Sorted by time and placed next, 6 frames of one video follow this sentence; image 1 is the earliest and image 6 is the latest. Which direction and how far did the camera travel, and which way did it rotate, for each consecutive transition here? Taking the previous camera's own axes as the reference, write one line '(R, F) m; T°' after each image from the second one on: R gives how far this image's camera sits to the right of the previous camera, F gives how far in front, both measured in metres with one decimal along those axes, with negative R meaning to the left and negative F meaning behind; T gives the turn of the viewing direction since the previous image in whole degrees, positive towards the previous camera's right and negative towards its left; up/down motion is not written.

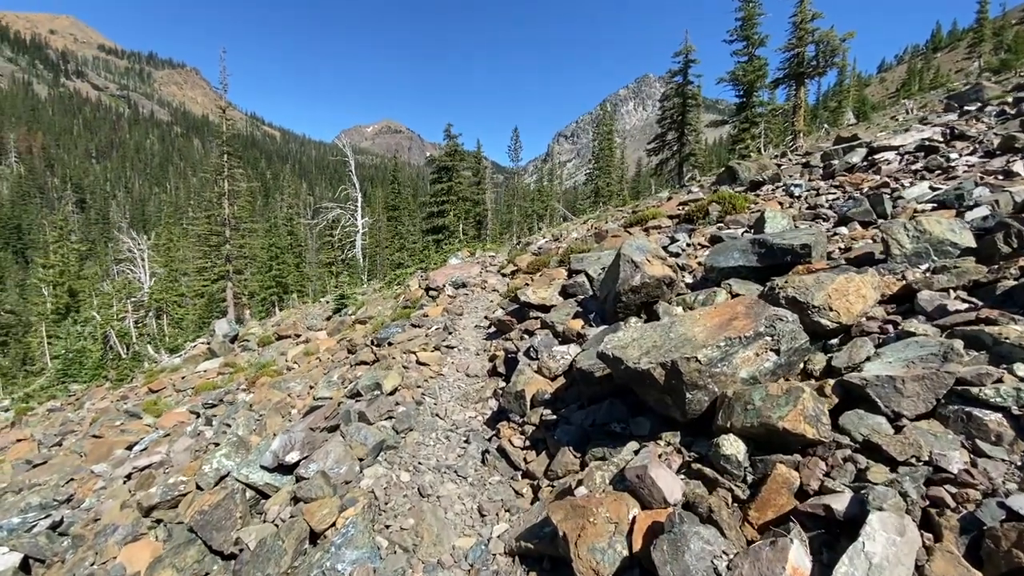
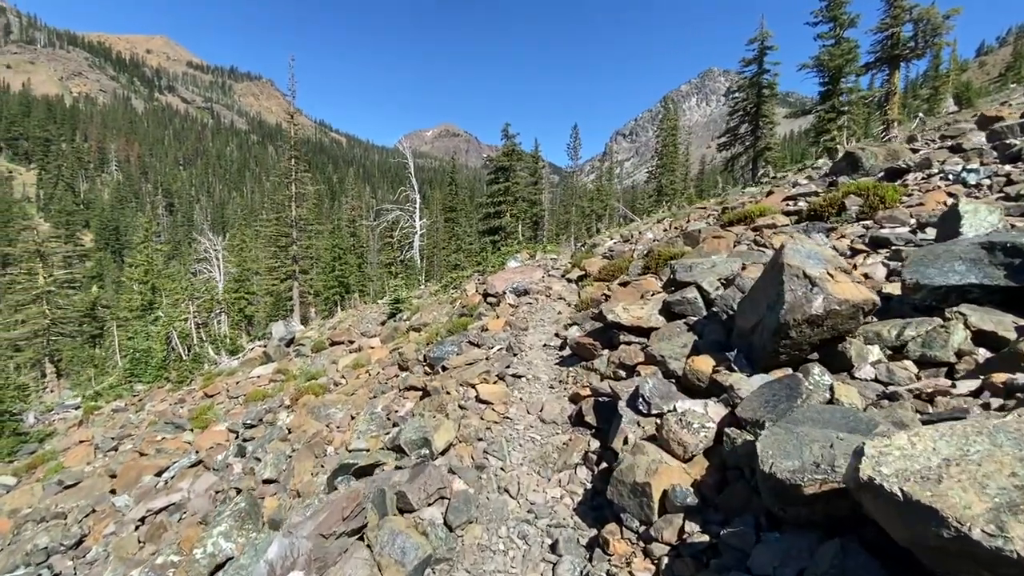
(-0.5, +1.9) m; -6°
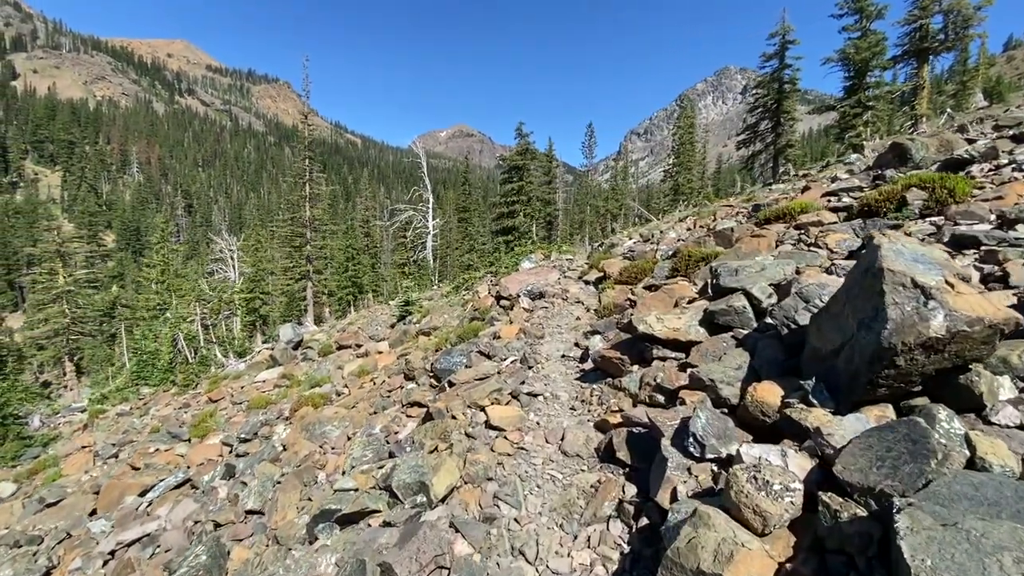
(0.0, +0.9) m; -2°
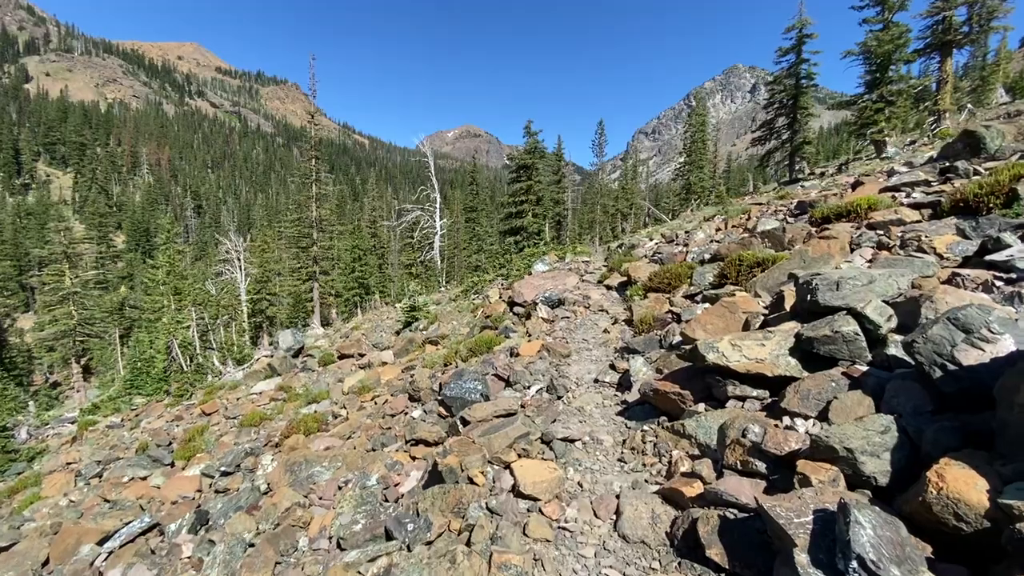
(-0.2, +1.4) m; -1°
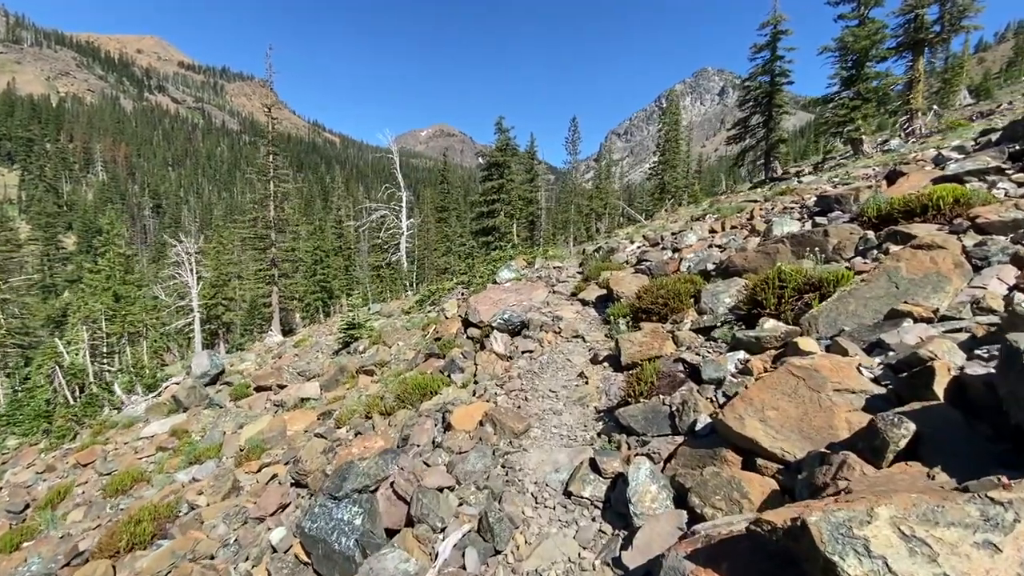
(+0.6, +3.0) m; +3°
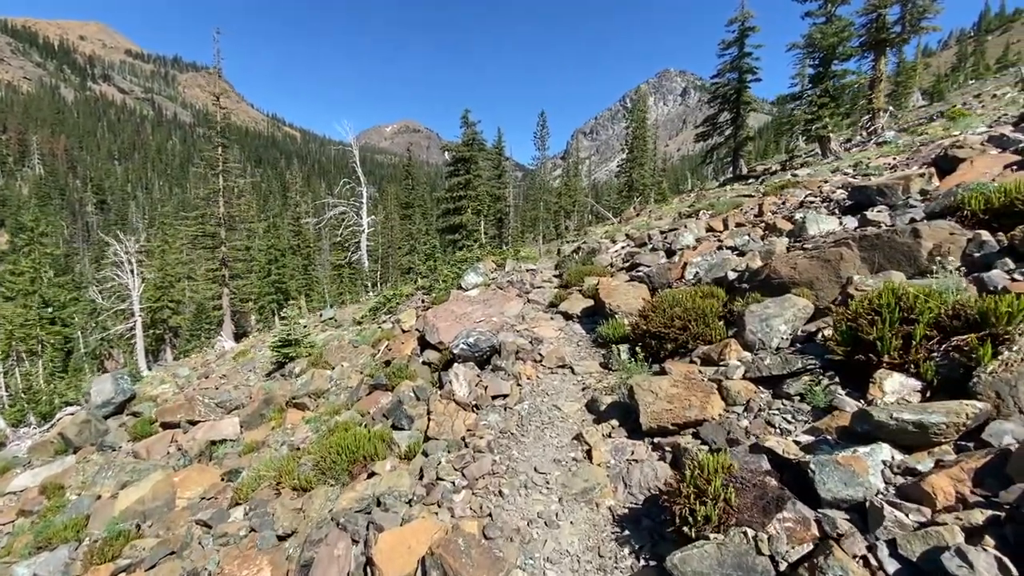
(0.0, +2.3) m; +4°
